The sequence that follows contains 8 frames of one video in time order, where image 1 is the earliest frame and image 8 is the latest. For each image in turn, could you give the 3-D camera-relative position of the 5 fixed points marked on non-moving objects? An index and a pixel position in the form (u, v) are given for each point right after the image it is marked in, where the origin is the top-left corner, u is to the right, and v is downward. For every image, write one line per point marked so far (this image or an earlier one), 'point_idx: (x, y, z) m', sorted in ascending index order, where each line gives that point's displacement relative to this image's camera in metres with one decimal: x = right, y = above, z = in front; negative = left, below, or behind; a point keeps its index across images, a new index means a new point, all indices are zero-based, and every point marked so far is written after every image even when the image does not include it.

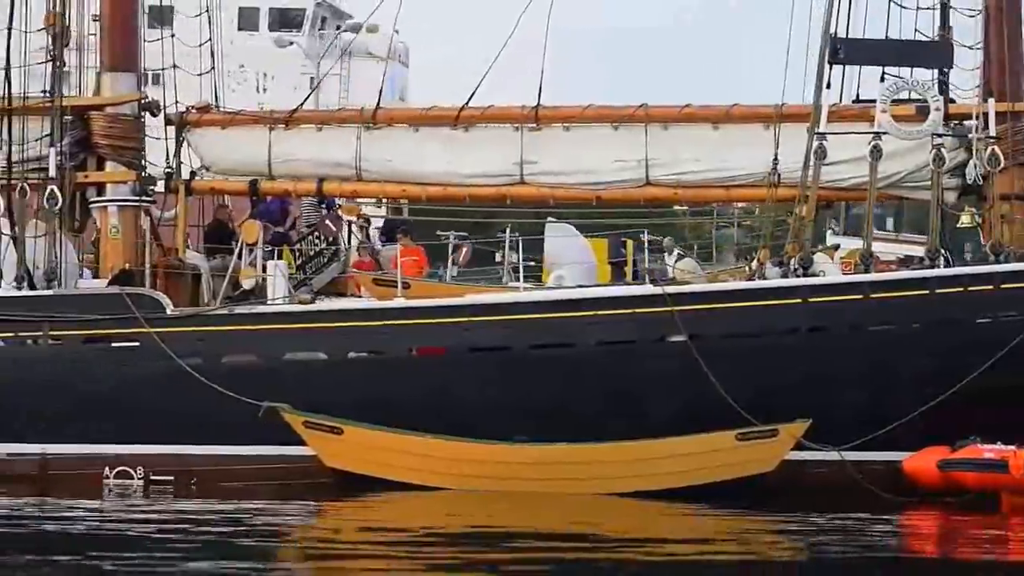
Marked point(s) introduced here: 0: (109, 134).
0: (-3.6, +1.3, +14.6) m
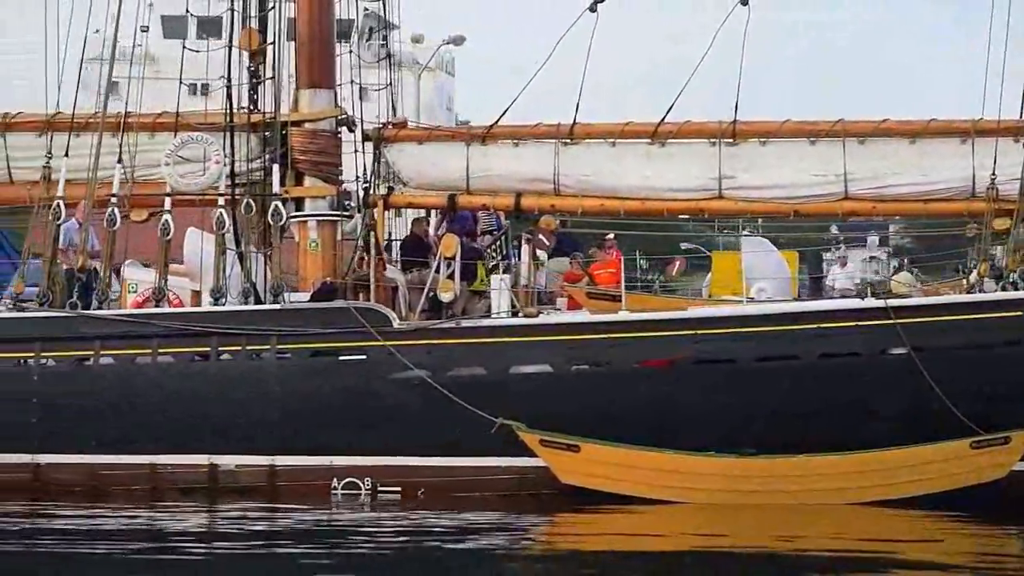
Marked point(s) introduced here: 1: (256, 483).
0: (-1.8, +1.2, +14.8) m
1: (-2.0, -1.6, +13.4) m
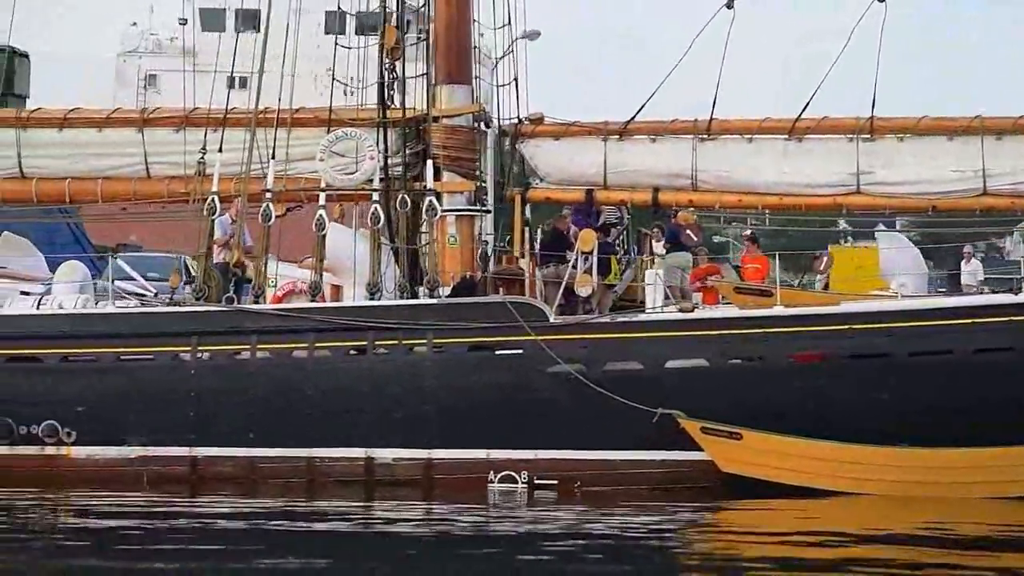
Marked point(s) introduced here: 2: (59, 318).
0: (-0.6, +1.3, +14.9) m
1: (-0.8, -1.5, +13.5) m
2: (-3.7, -0.2, +13.7) m
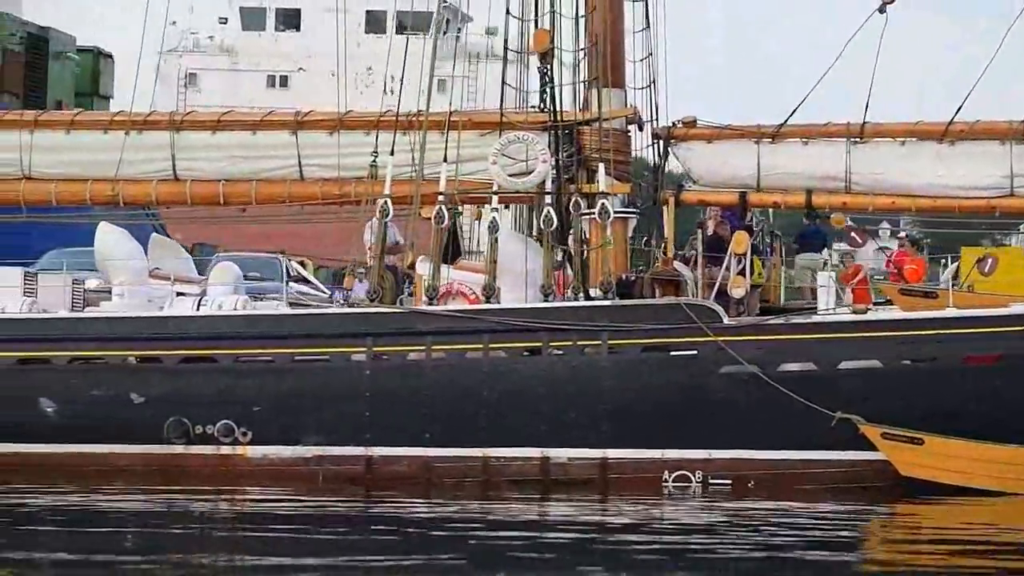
0: (+0.8, +1.3, +15.0) m
1: (+0.6, -1.5, +13.6) m
2: (-2.3, -0.3, +13.9) m
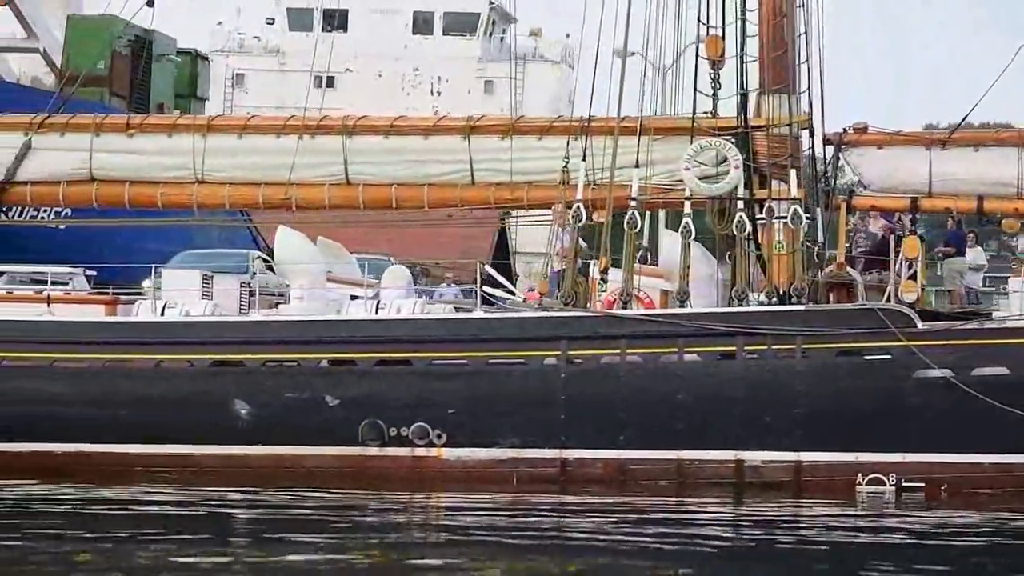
0: (+2.4, +1.2, +15.2) m
1: (+2.2, -1.6, +13.8) m
2: (-0.7, -0.3, +14.0) m
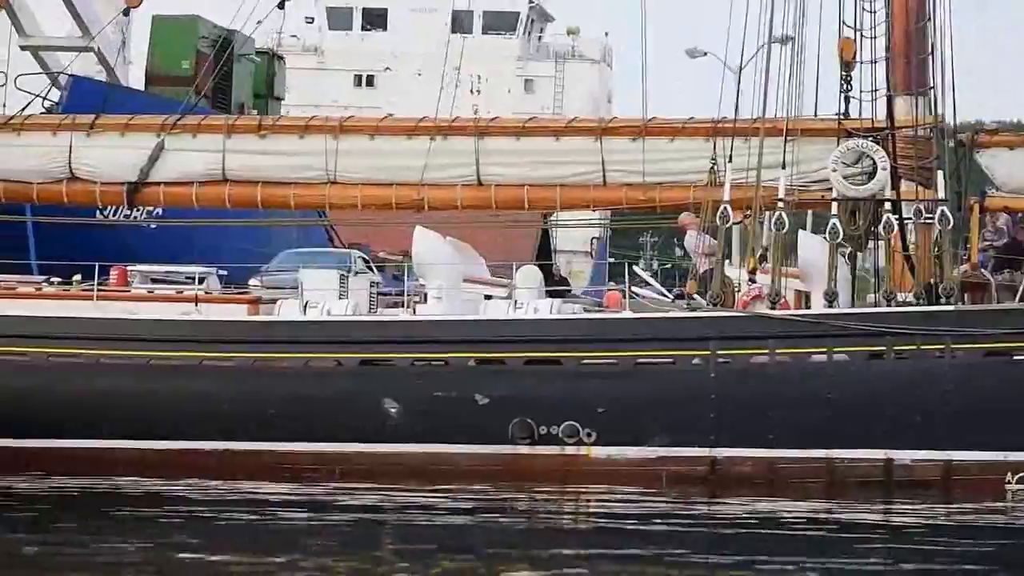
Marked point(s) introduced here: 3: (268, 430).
0: (+3.7, +1.2, +15.3) m
1: (+3.5, -1.6, +13.9) m
2: (+0.5, -0.3, +14.2) m
3: (-2.1, -1.2, +14.6) m
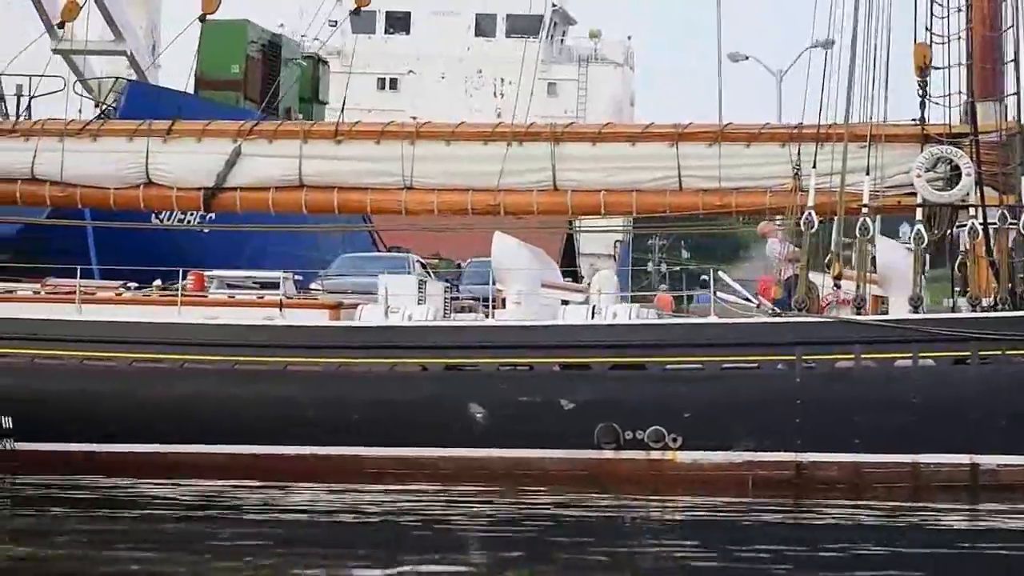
0: (+4.4, +1.2, +15.4) m
1: (+4.2, -1.6, +14.0) m
2: (+1.3, -0.3, +14.2) m
3: (-1.4, -1.3, +14.6) m
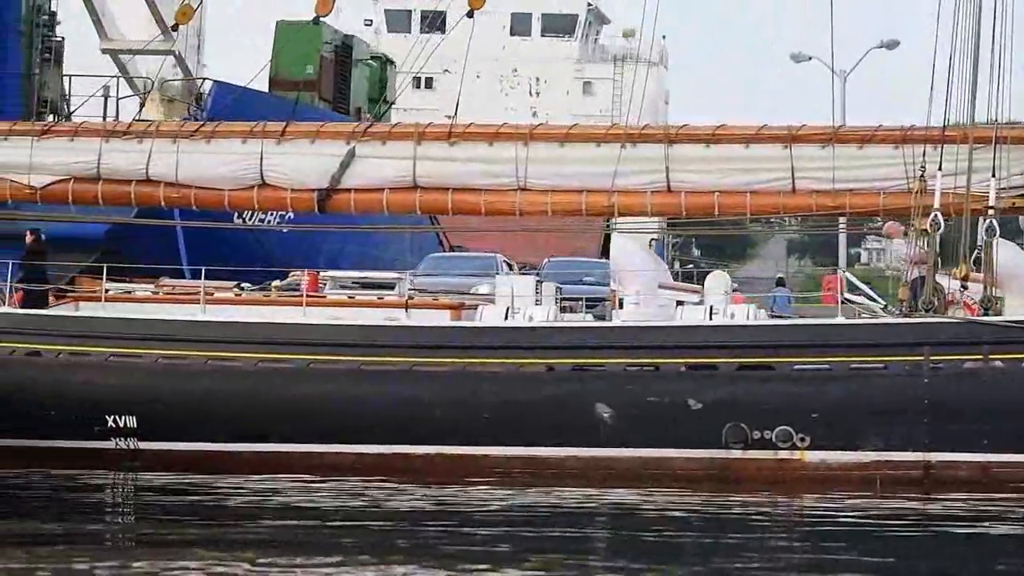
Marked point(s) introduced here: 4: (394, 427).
0: (+5.5, +1.2, +15.4) m
1: (+5.3, -1.6, +14.1) m
2: (+2.4, -0.3, +14.3) m
3: (-0.3, -1.3, +14.7) m
4: (-1.1, -1.2, +14.8) m
